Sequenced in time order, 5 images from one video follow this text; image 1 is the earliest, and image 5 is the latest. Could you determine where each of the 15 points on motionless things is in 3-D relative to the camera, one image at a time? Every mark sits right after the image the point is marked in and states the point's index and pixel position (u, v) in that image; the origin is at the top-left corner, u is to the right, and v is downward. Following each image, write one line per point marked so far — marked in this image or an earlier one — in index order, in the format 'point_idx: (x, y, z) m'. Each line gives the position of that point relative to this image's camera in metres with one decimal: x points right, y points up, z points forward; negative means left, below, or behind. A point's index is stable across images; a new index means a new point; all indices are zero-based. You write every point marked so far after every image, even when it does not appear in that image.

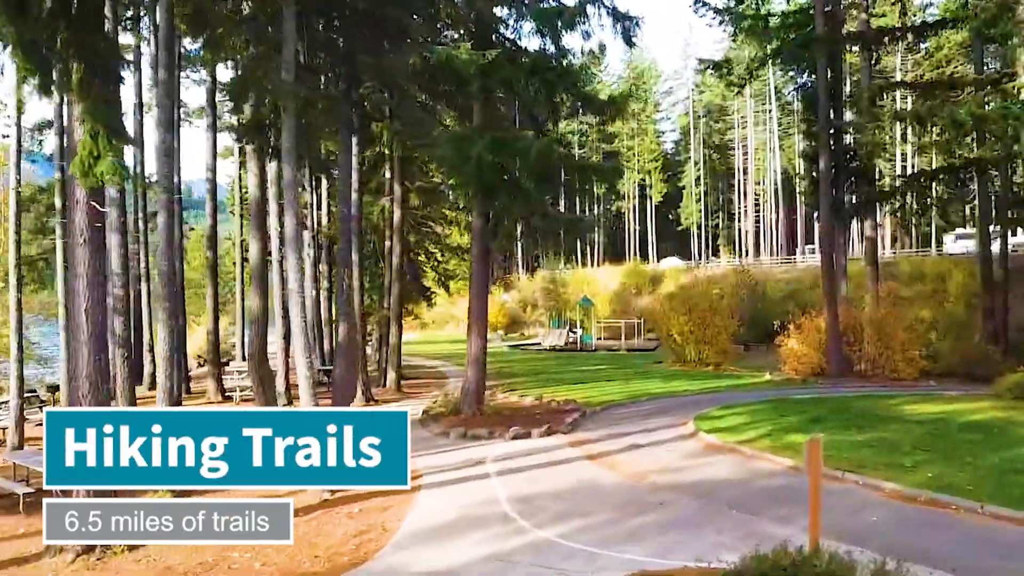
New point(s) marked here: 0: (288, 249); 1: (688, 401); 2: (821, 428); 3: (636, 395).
0: (-2.5, +0.4, +8.9) m
1: (+3.8, -2.5, +17.5) m
2: (+4.9, -2.2, +12.9) m
3: (+2.8, -2.5, +18.6) m
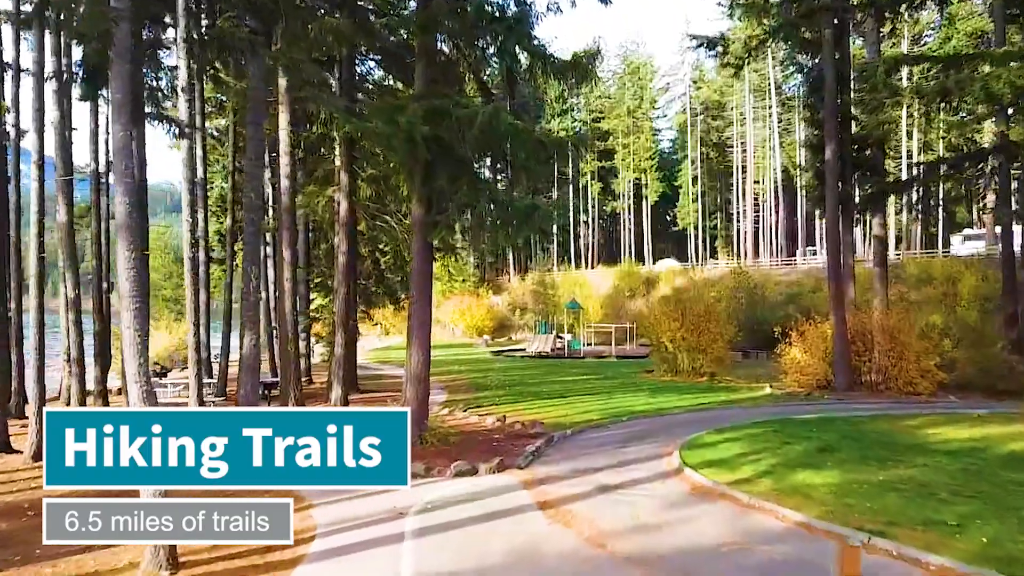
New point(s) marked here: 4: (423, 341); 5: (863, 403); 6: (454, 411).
0: (-3.2, +0.4, +6.5) m
1: (+3.1, -2.5, +15.2) m
2: (+4.2, -2.3, +10.6) m
3: (+2.1, -2.5, +16.3) m
4: (-1.2, -0.8, +11.3) m
5: (+7.8, -2.6, +18.1) m
6: (-1.1, -2.4, +15.5) m
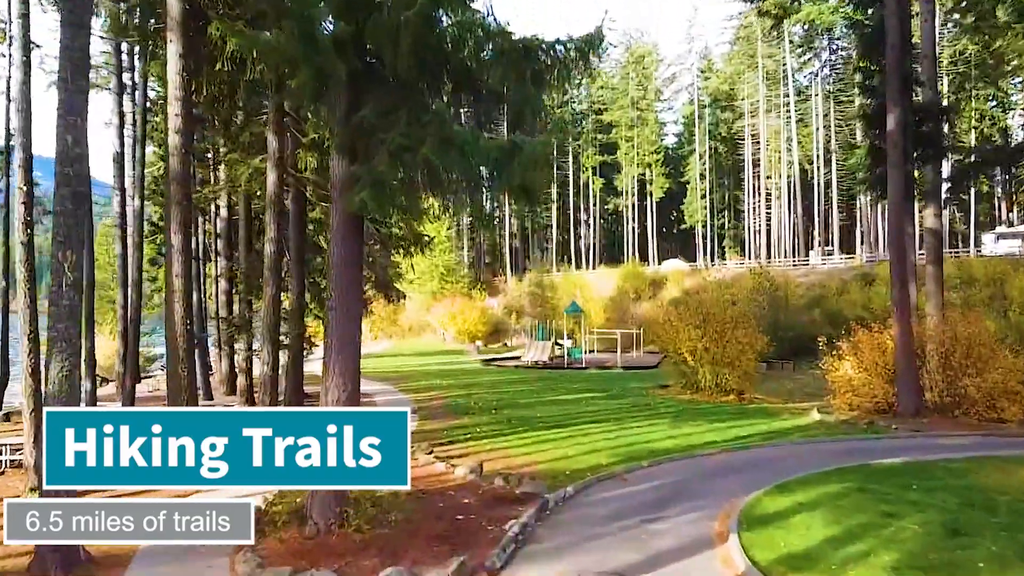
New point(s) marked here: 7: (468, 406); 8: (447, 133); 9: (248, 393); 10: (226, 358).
0: (-3.4, +0.4, +2.6) m
1: (+2.8, -2.5, +11.3) m
2: (+3.9, -2.3, +6.7) m
3: (+1.9, -2.5, +12.4) m
4: (-1.5, -0.8, +7.4) m
5: (+7.6, -2.6, +14.2) m
6: (-1.4, -2.3, +11.6) m
7: (-1.0, -2.6, +17.7) m
8: (-0.5, +1.3, +6.7) m
9: (-5.4, -2.1, +16.7) m
10: (-6.5, -1.6, +18.5) m
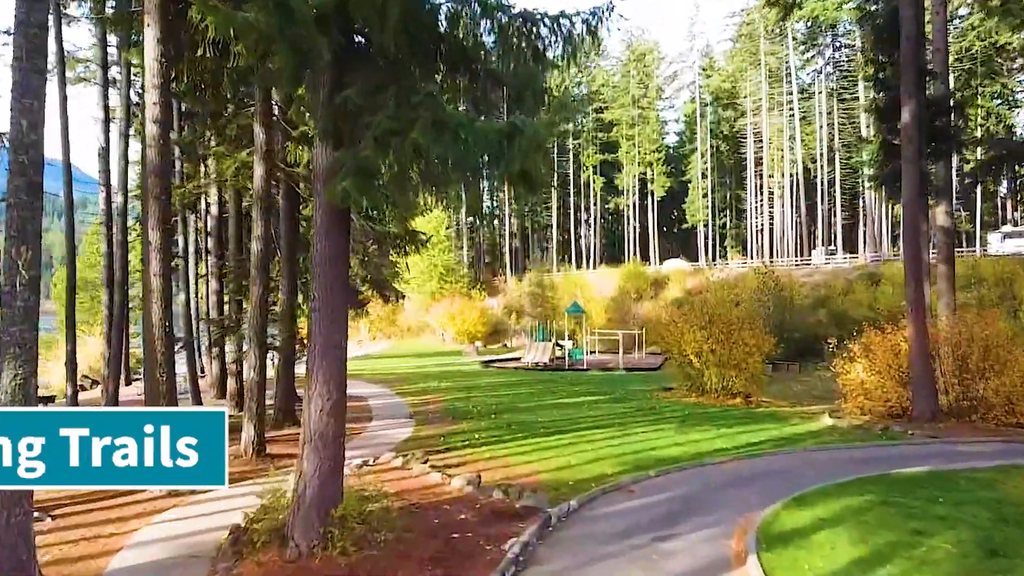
0: (-3.4, +0.4, +2.0) m
1: (+2.8, -2.5, +10.7) m
2: (+3.9, -2.3, +6.1) m
3: (+1.9, -2.5, +11.8) m
4: (-1.5, -0.8, +6.8) m
5: (+7.6, -2.6, +13.6) m
6: (-1.4, -2.3, +11.0) m
7: (-1.0, -2.6, +17.0) m
8: (-0.5, +1.3, +6.1) m
9: (-5.4, -2.1, +16.1) m
10: (-6.6, -1.6, +17.9) m
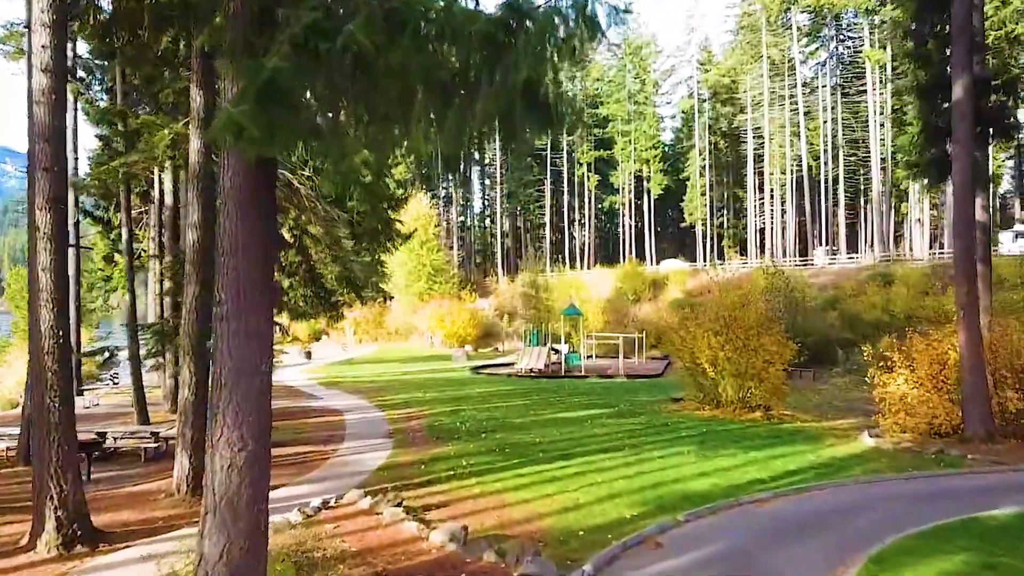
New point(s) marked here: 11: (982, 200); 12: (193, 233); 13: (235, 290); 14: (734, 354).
0: (-3.4, +0.5, -0.1) m
1: (+2.8, -2.5, +8.6) m
2: (+3.9, -2.3, +4.0) m
3: (+1.8, -2.5, +9.7) m
4: (-1.5, -0.8, +4.7) m
5: (+7.5, -2.6, +11.5) m
6: (-1.4, -2.3, +8.9) m
7: (-1.1, -2.6, +14.9) m
8: (-0.5, +1.3, +4.0) m
9: (-5.5, -2.1, +13.9) m
10: (-6.7, -1.6, +15.7) m
11: (+9.3, +1.7, +15.9) m
12: (-3.8, +0.7, +9.7) m
13: (-1.6, 0.0, +4.7) m
14: (+4.9, -1.4, +17.9) m
